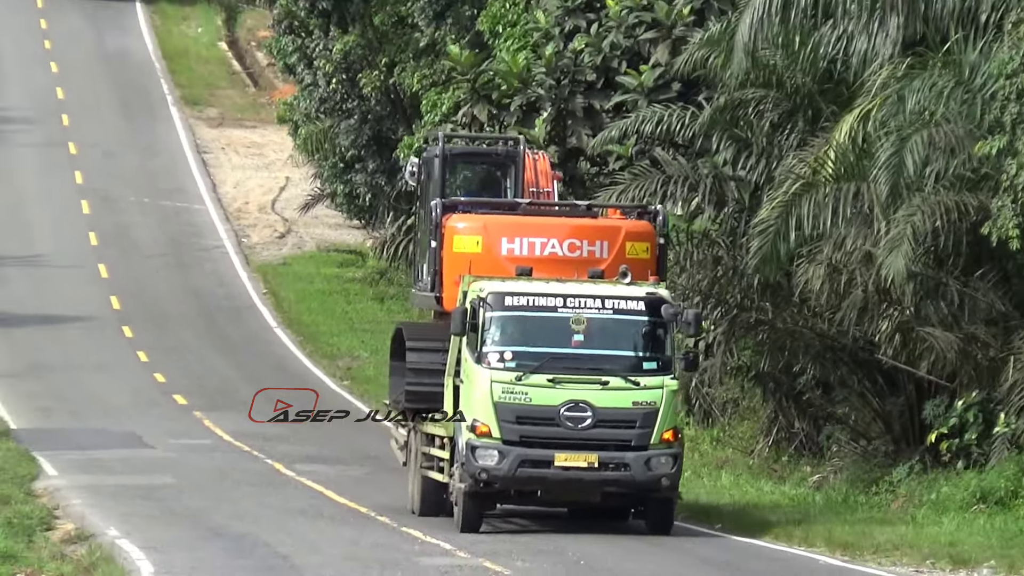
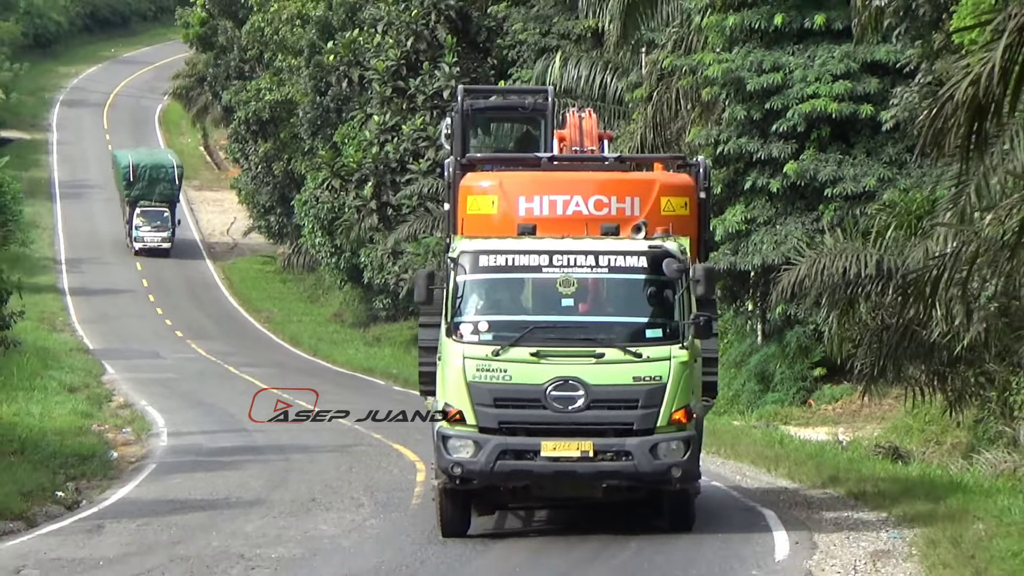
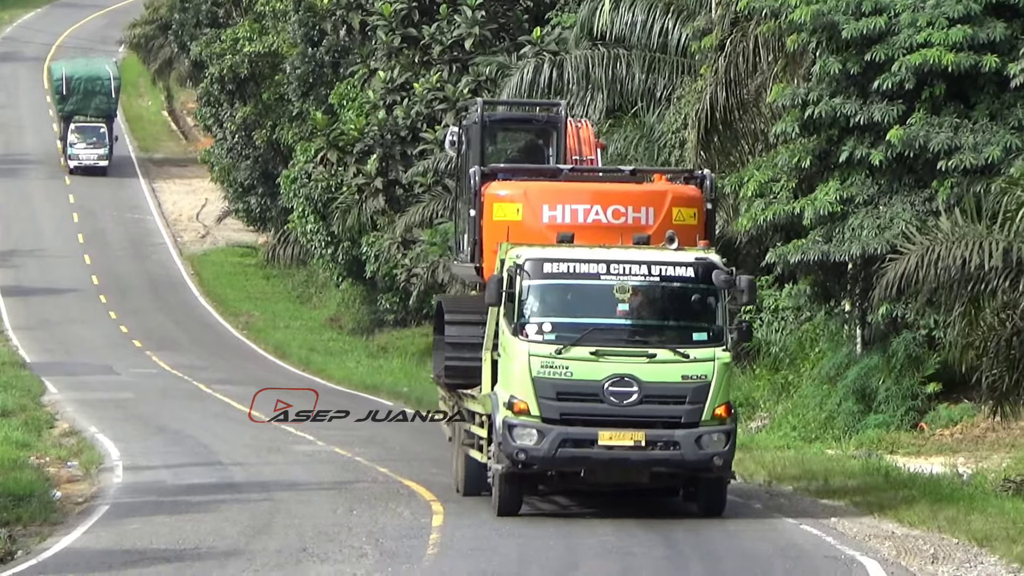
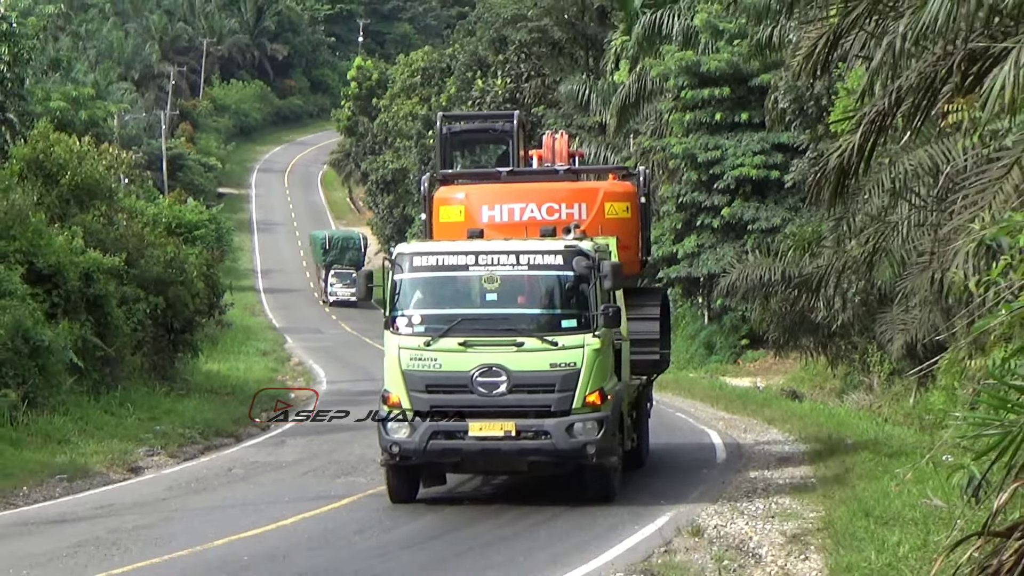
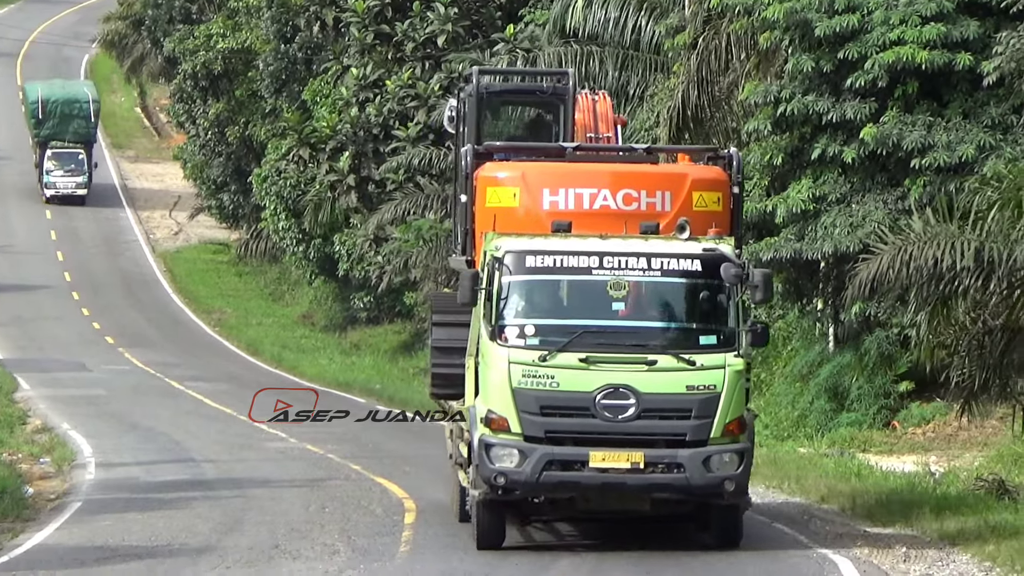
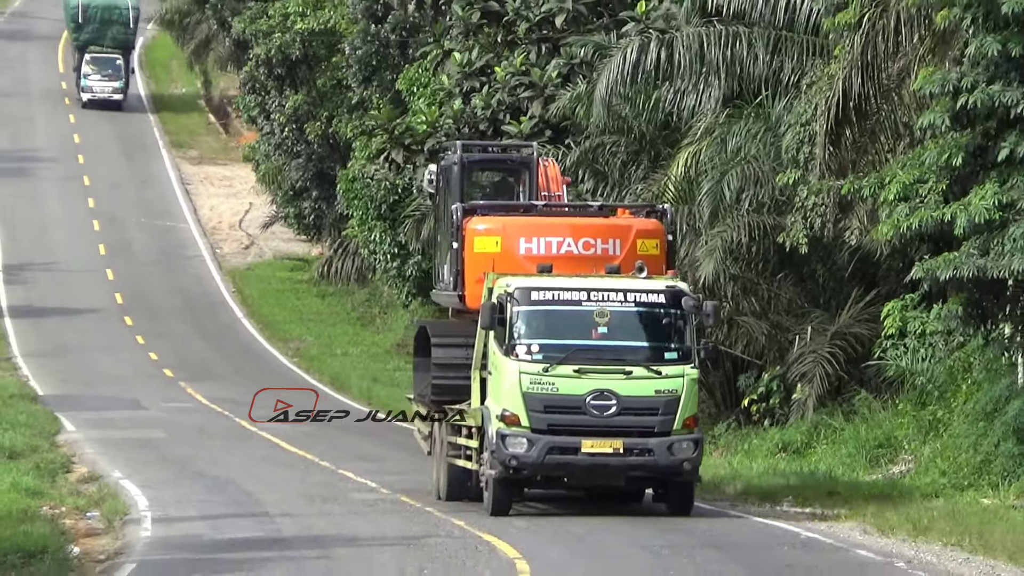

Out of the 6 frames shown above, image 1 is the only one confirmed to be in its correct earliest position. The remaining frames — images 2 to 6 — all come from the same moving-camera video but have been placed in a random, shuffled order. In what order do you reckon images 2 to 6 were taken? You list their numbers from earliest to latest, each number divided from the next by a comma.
6, 3, 5, 2, 4
